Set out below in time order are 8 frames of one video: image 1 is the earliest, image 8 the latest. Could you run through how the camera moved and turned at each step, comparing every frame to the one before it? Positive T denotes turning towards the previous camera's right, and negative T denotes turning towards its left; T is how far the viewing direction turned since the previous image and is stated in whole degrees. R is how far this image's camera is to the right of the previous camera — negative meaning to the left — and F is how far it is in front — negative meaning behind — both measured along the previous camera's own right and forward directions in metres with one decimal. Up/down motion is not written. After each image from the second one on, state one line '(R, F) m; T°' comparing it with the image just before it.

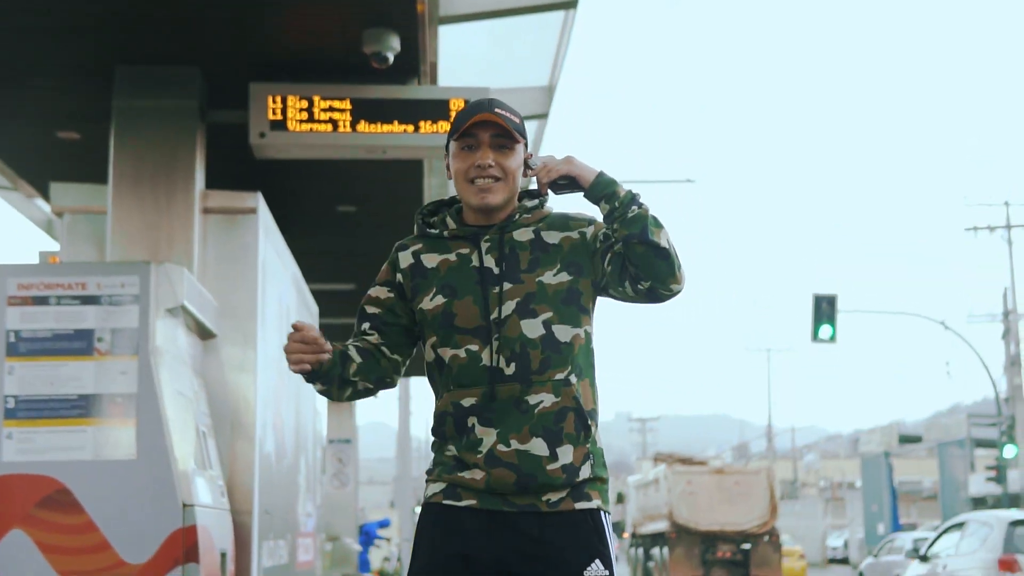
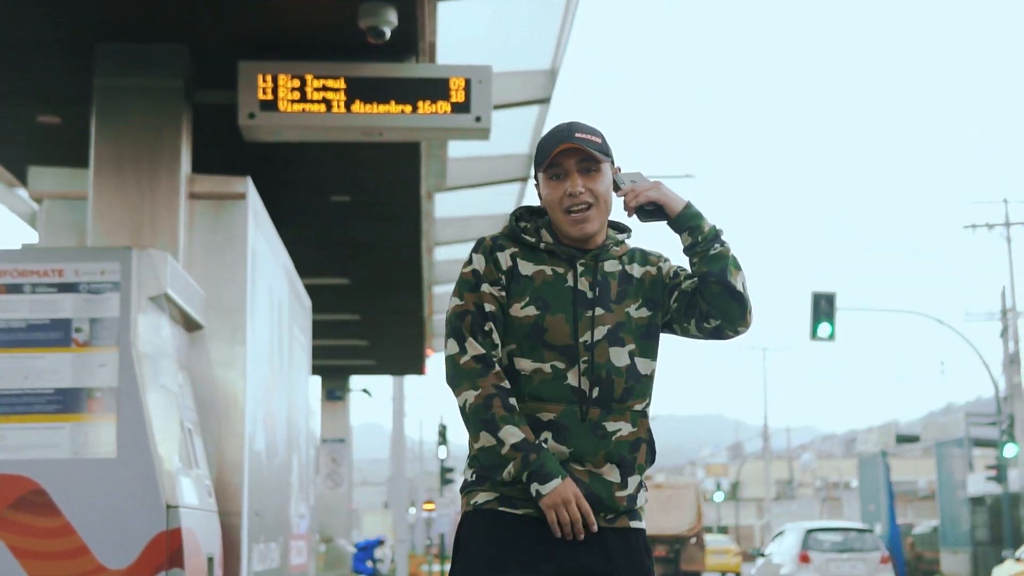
(0.0, +0.3) m; 0°
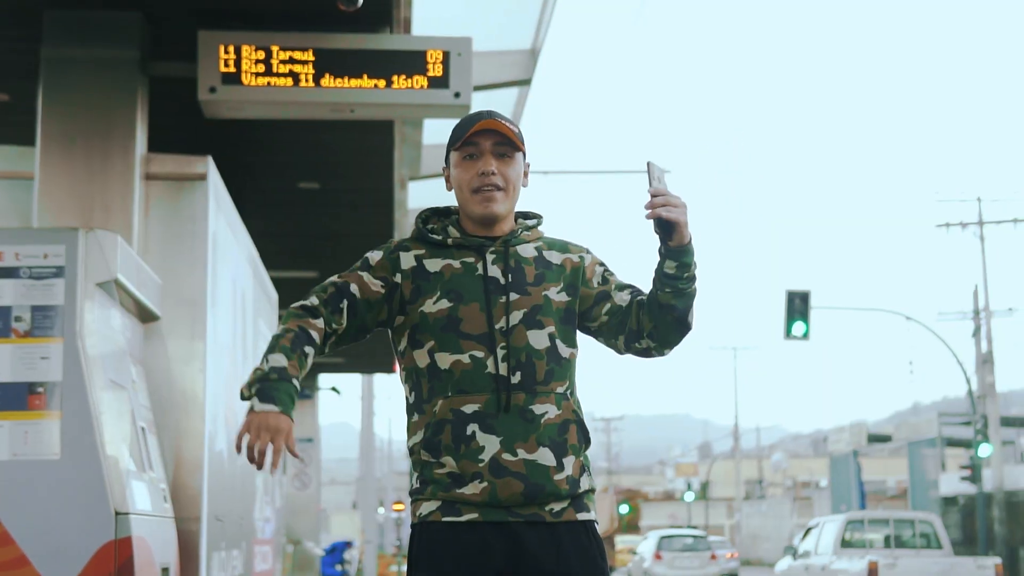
(-0.1, +0.4) m; +1°
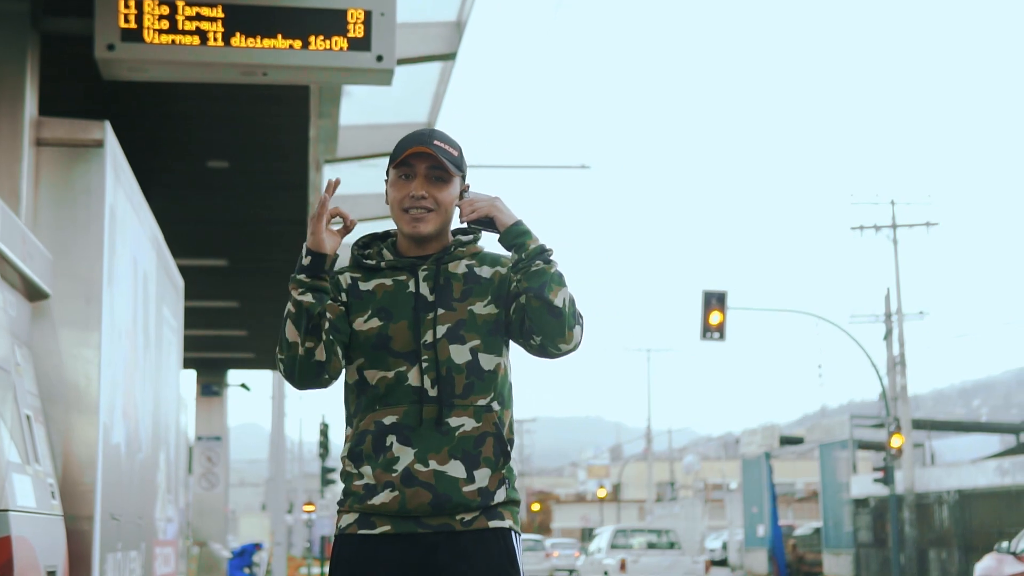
(0.0, +0.4) m; +4°
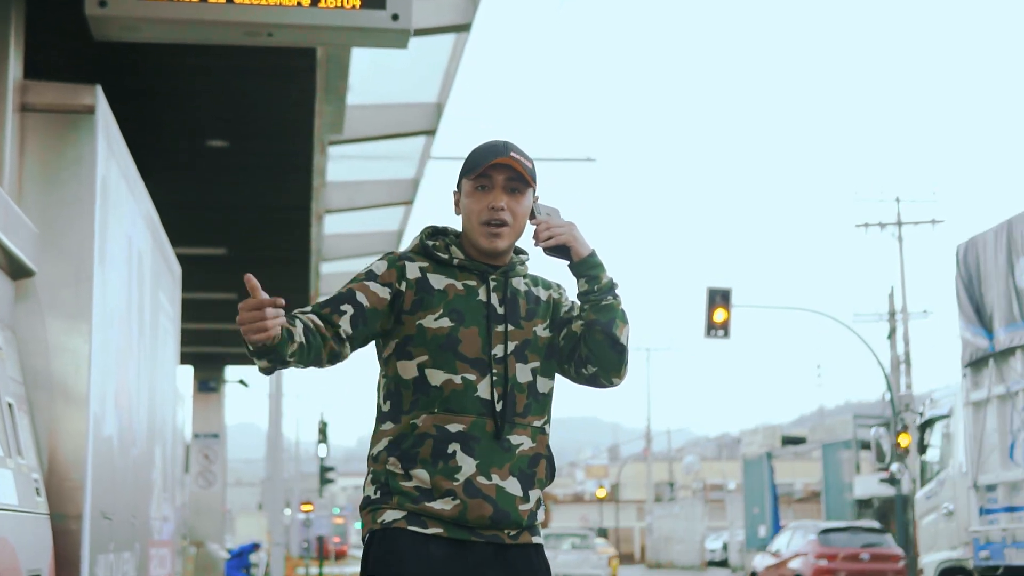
(-0.1, +0.4) m; 0°
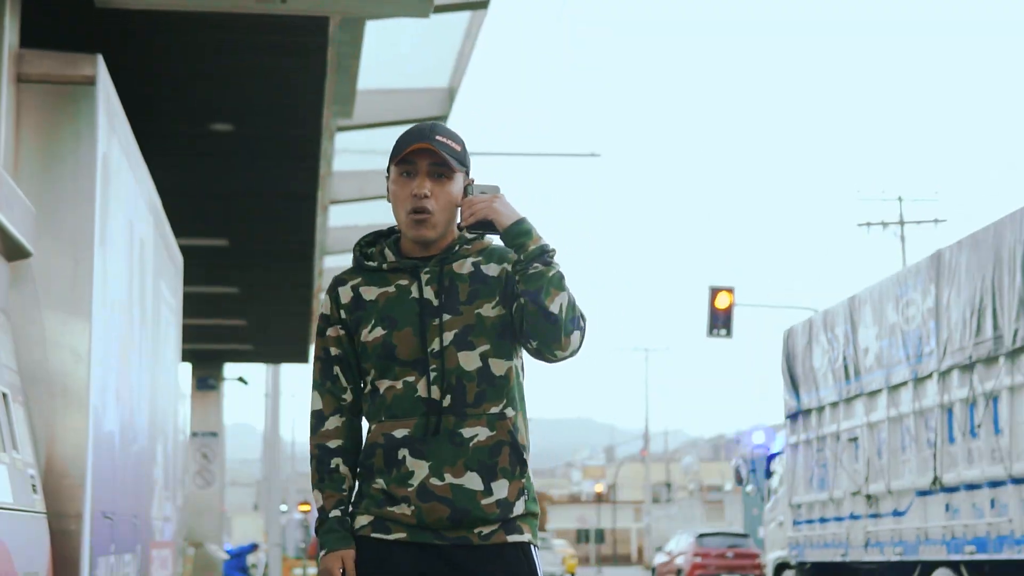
(-0.1, +0.3) m; 0°
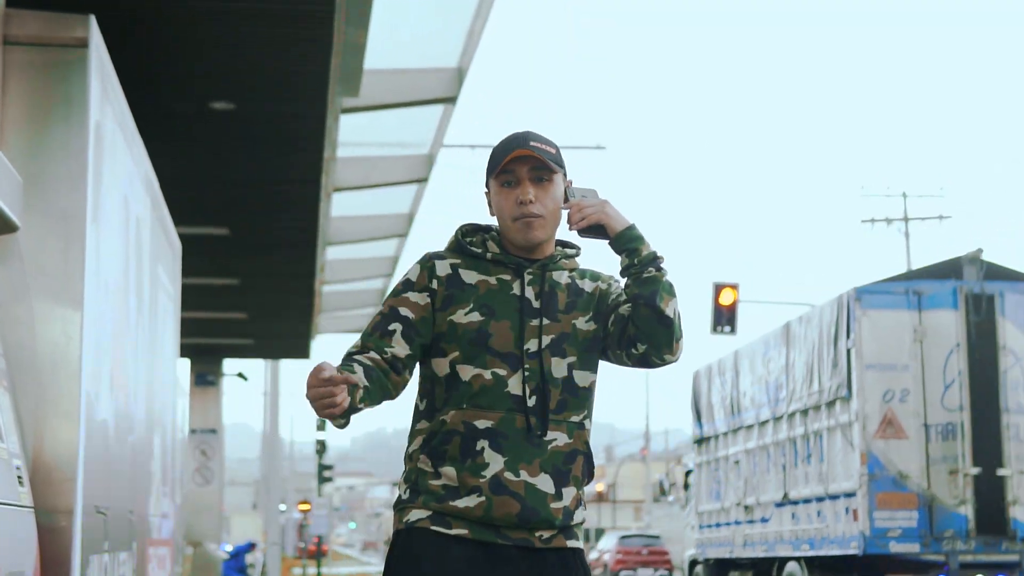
(-0.1, +0.3) m; 0°
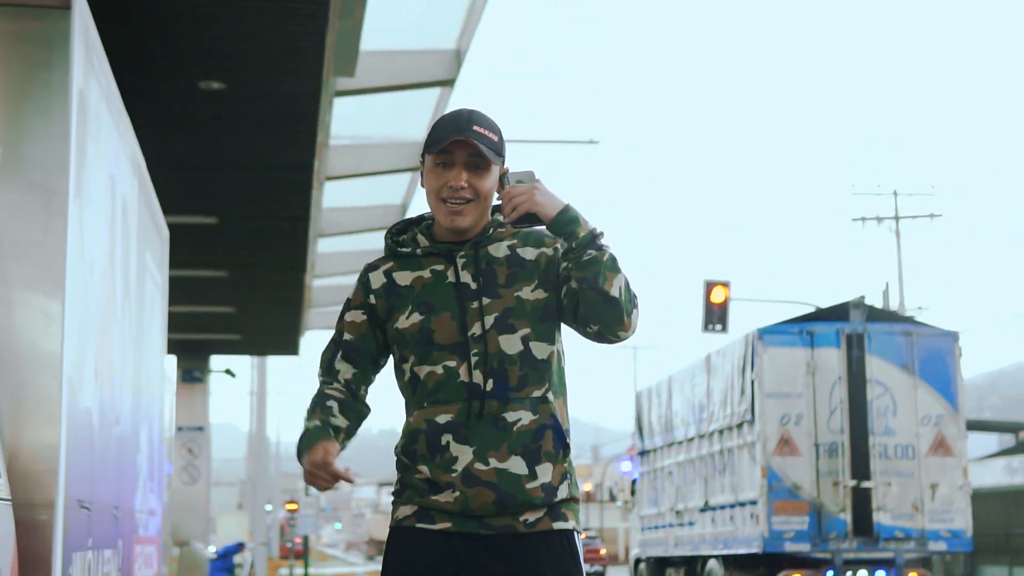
(-0.1, +0.3) m; +1°
